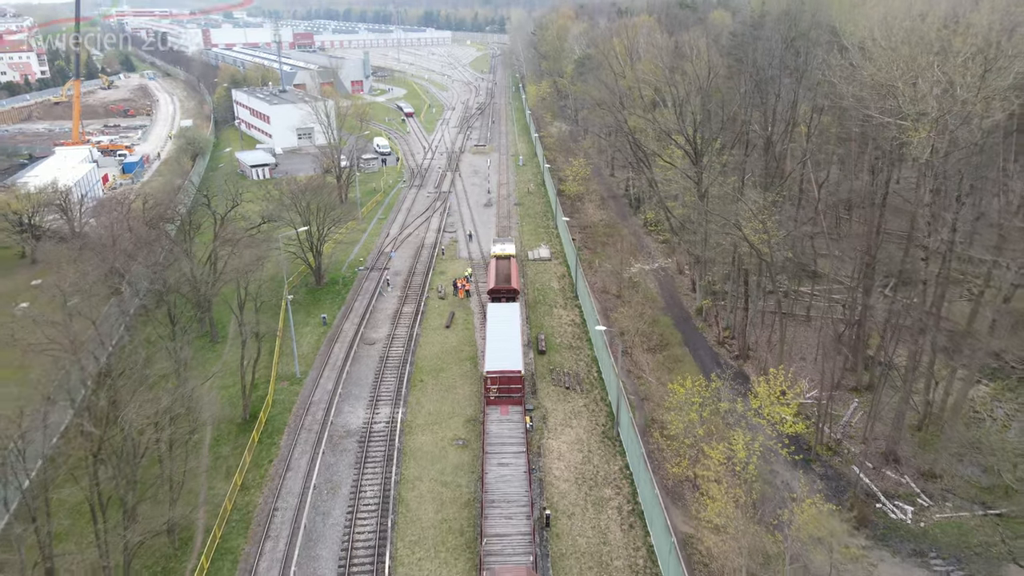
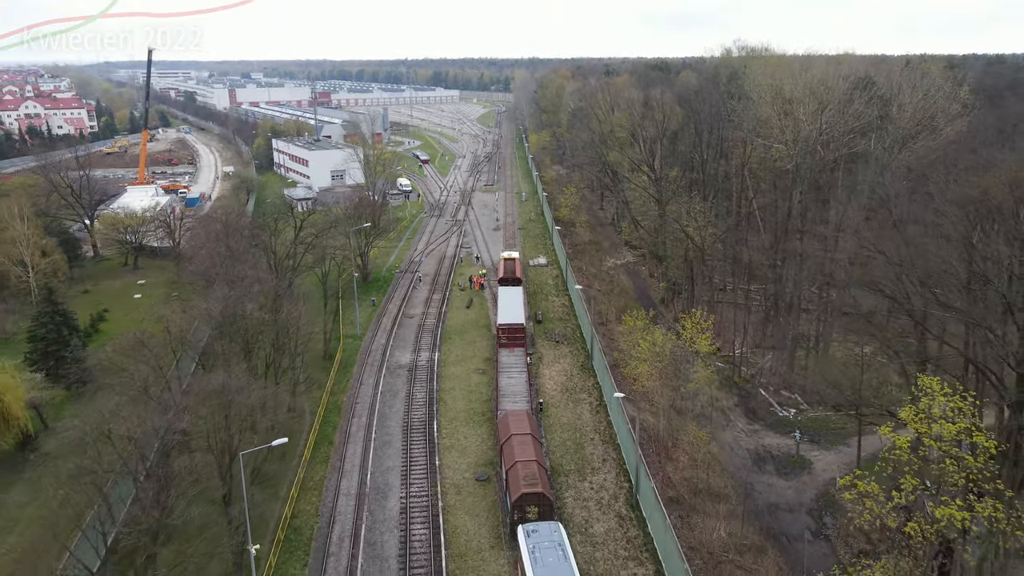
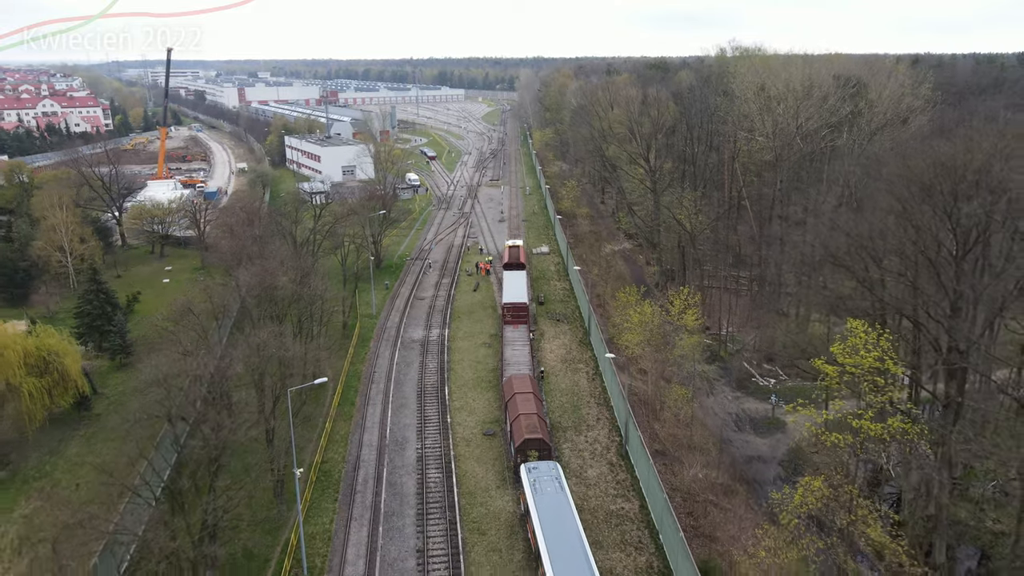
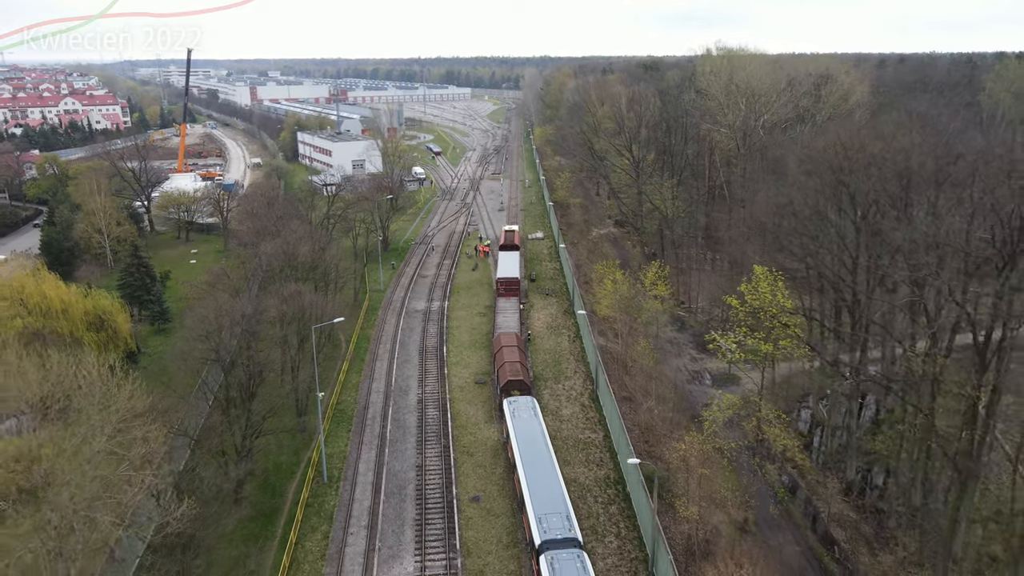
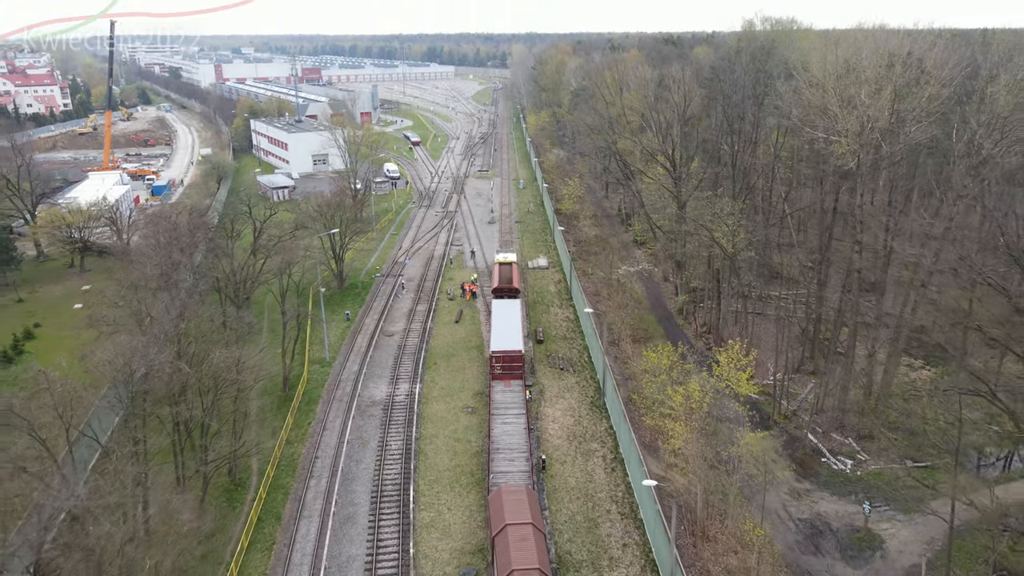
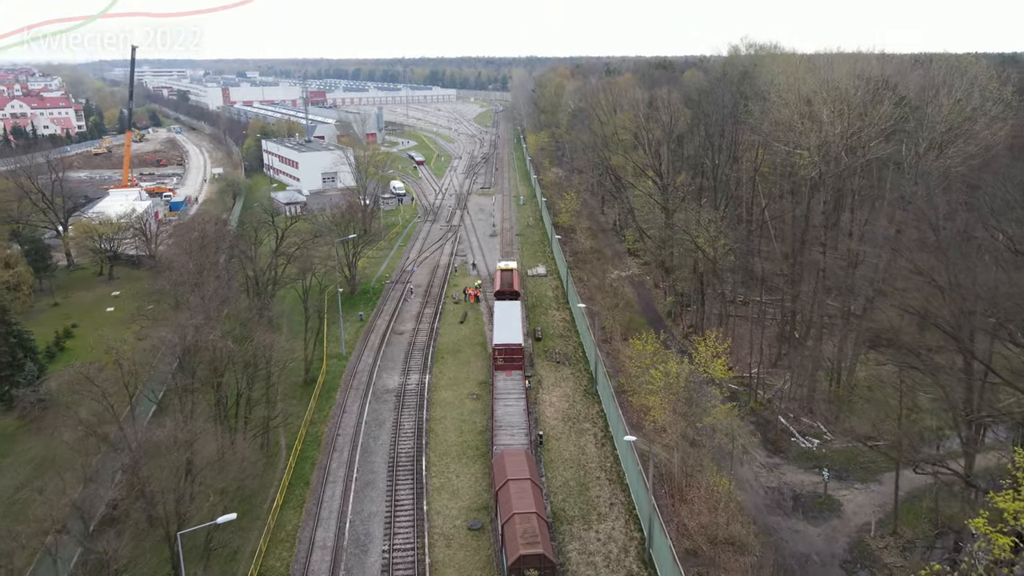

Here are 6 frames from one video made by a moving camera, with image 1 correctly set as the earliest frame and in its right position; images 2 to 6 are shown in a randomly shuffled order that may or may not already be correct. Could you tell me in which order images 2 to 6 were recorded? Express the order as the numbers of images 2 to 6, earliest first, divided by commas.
5, 6, 2, 3, 4
